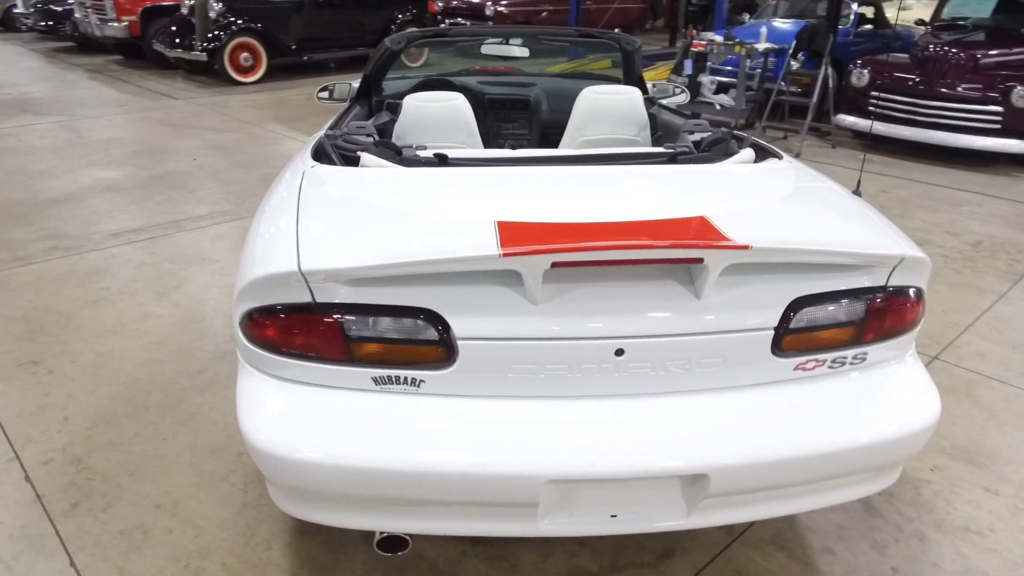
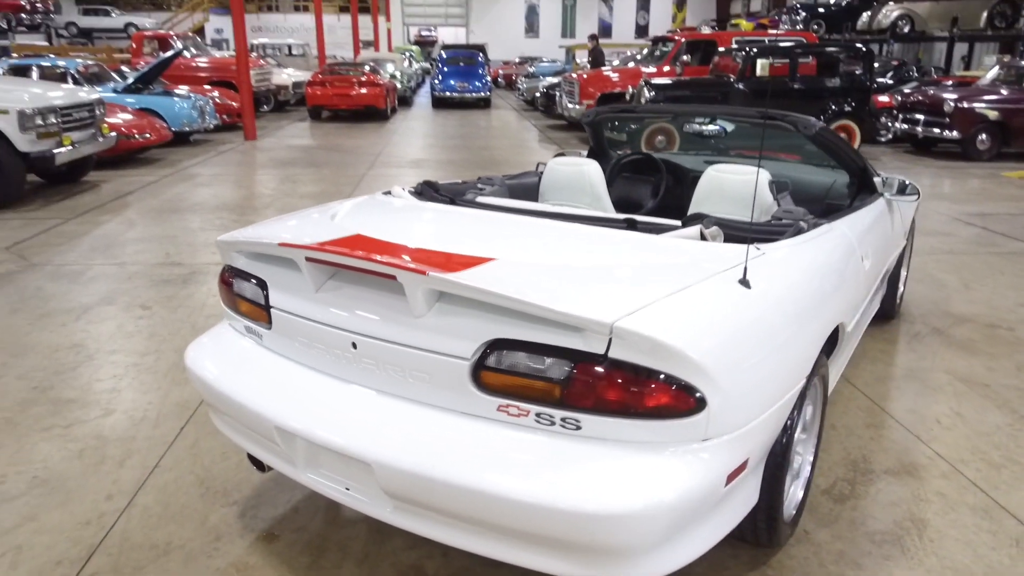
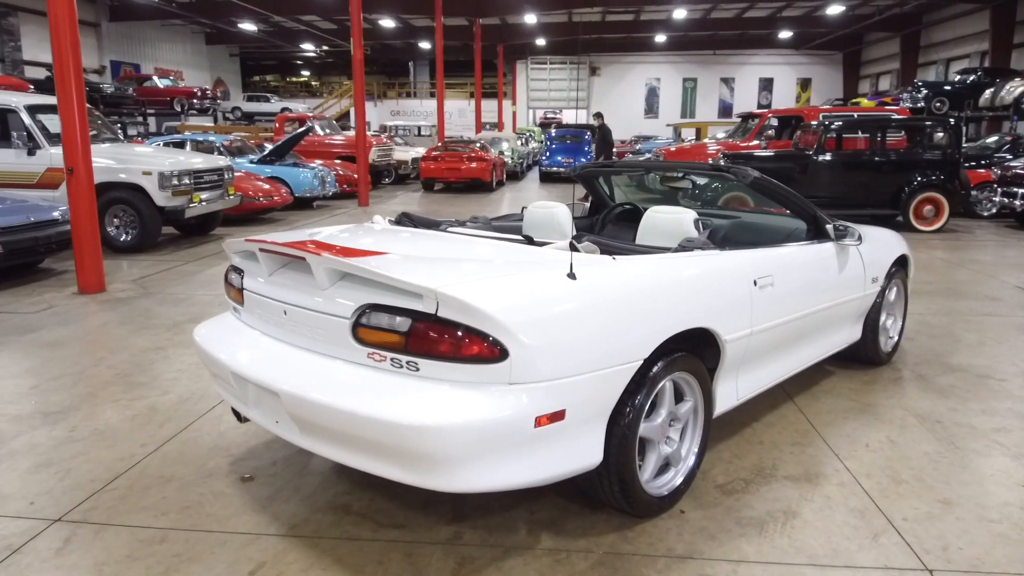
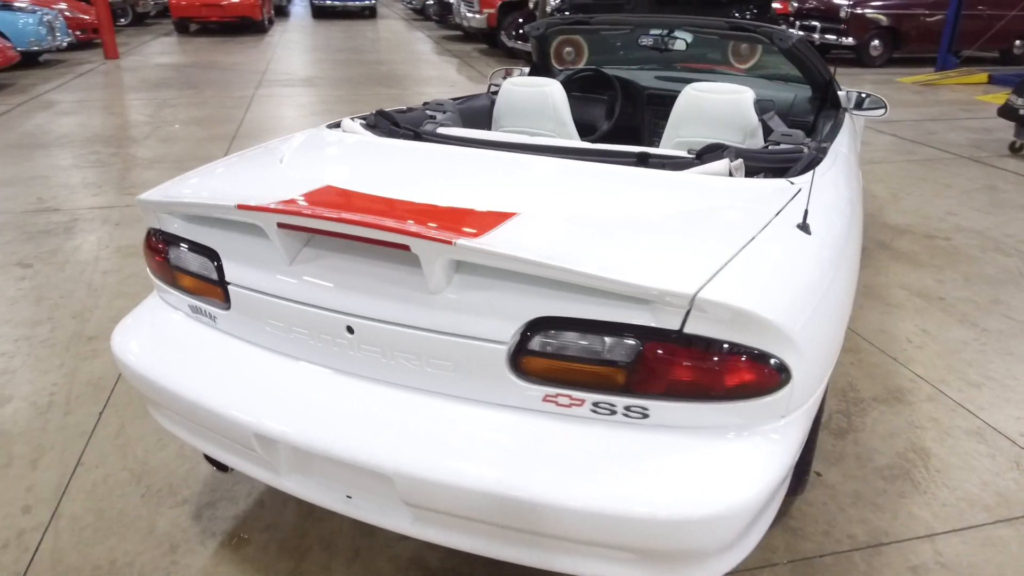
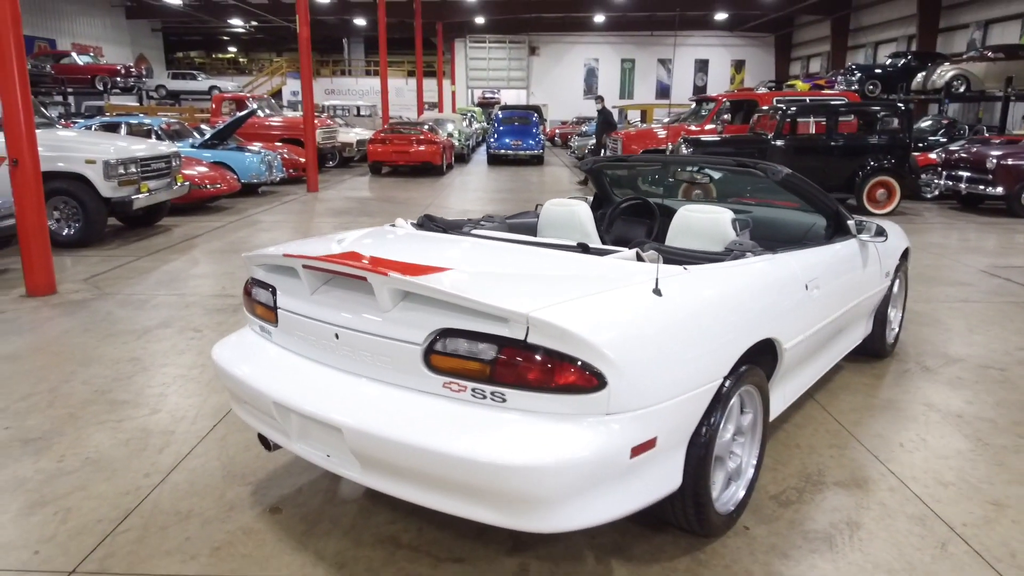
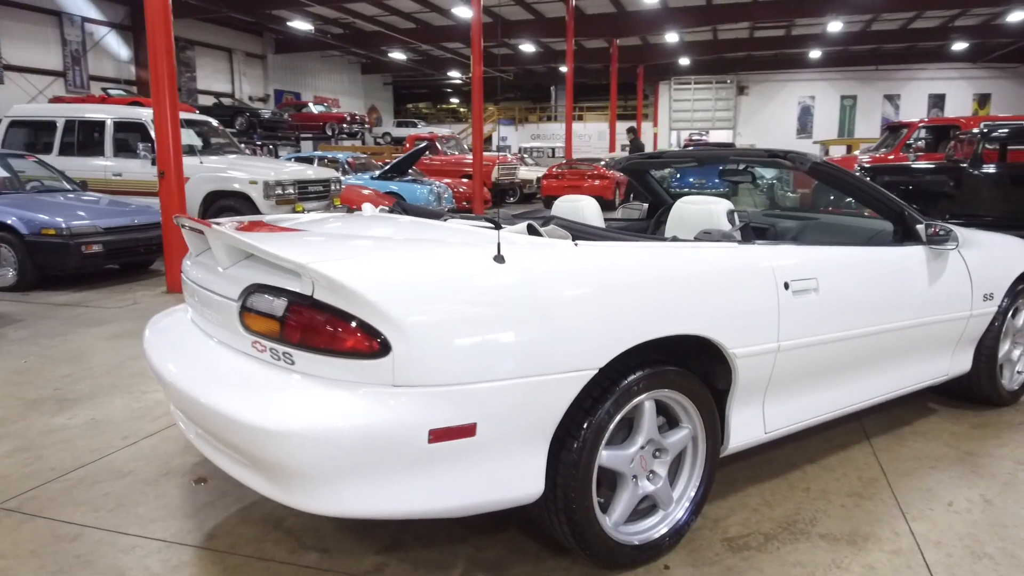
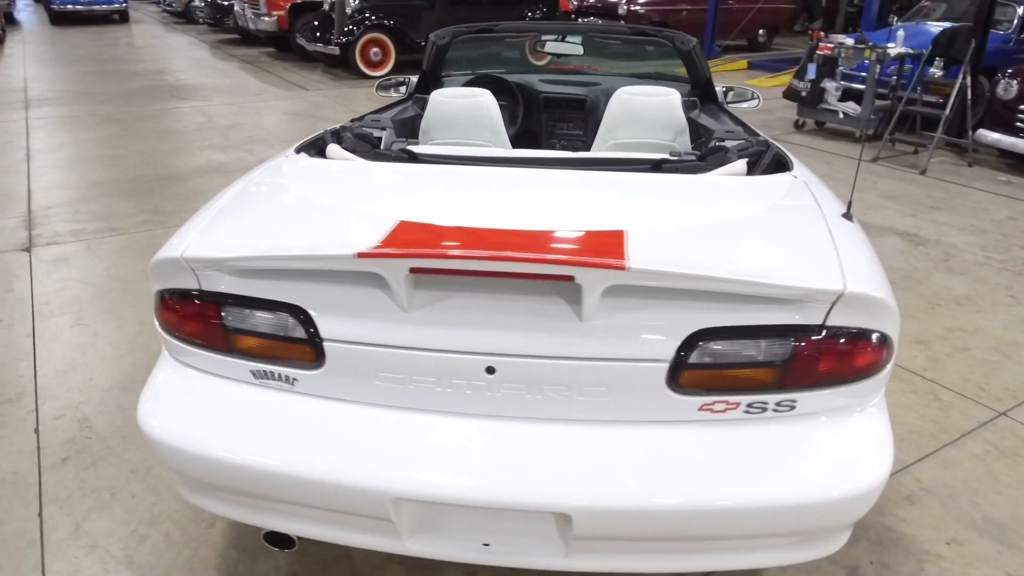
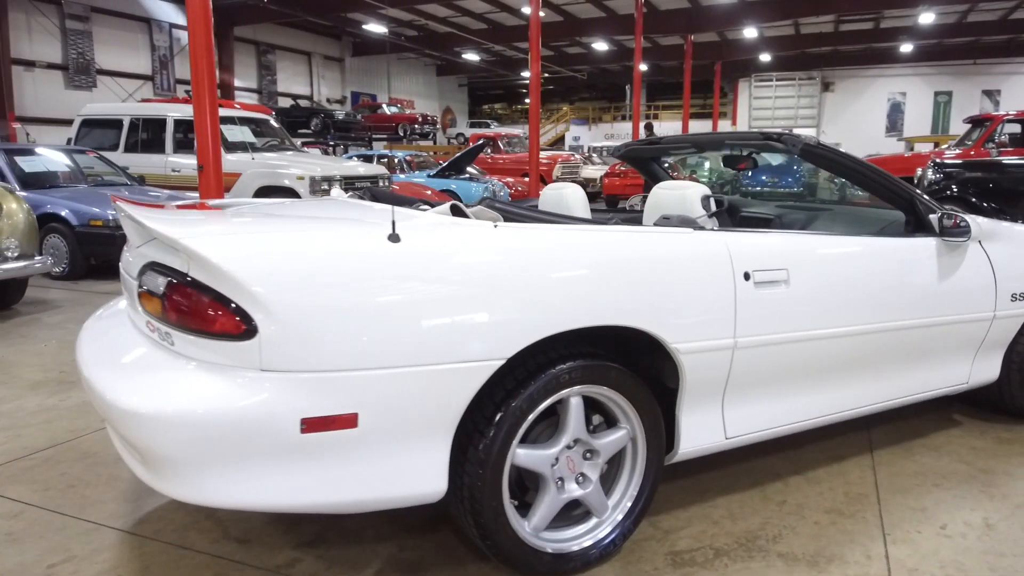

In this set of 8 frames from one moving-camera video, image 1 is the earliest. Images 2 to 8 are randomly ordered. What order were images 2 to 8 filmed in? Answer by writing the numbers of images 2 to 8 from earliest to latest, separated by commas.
7, 4, 2, 5, 3, 6, 8
